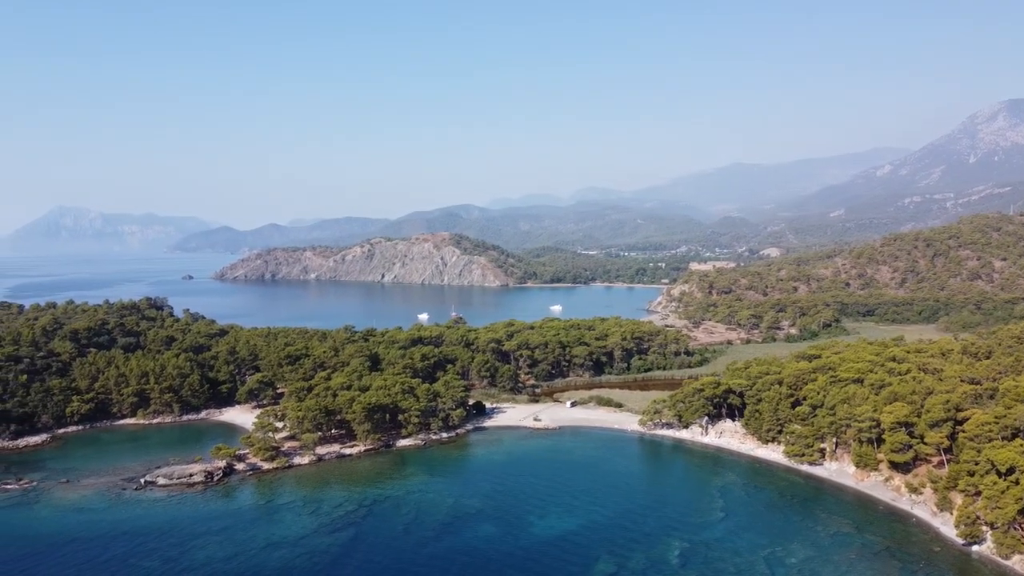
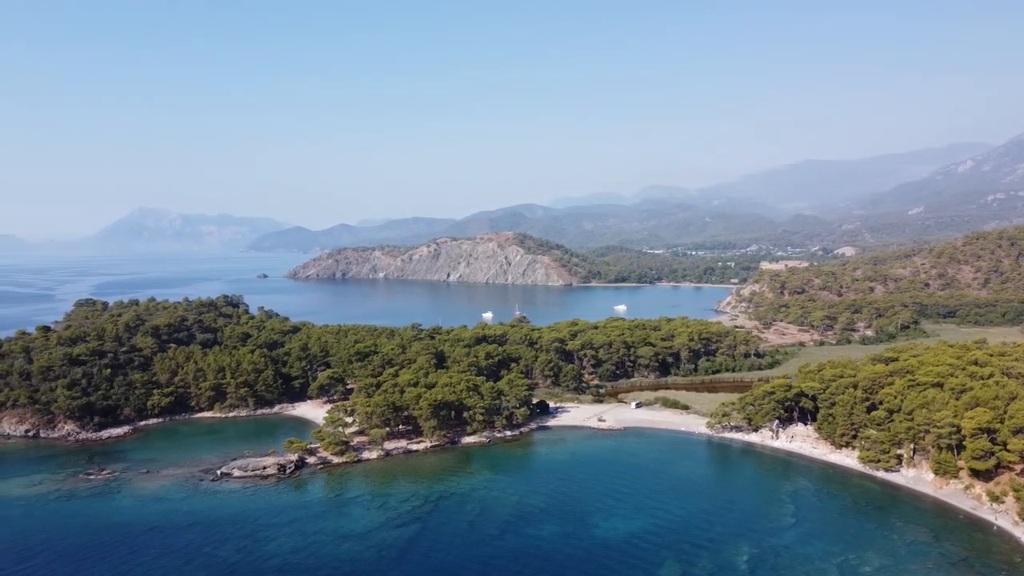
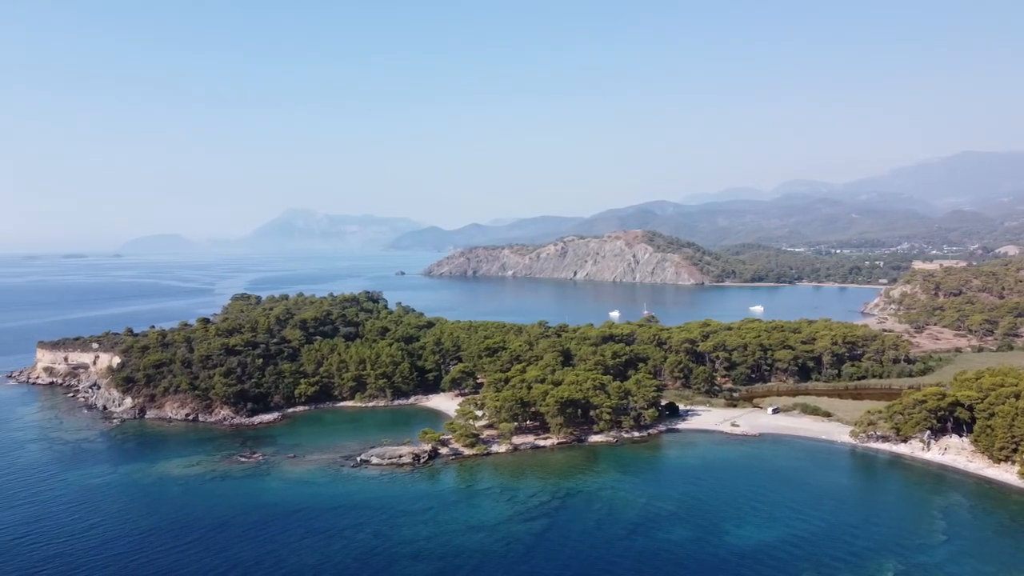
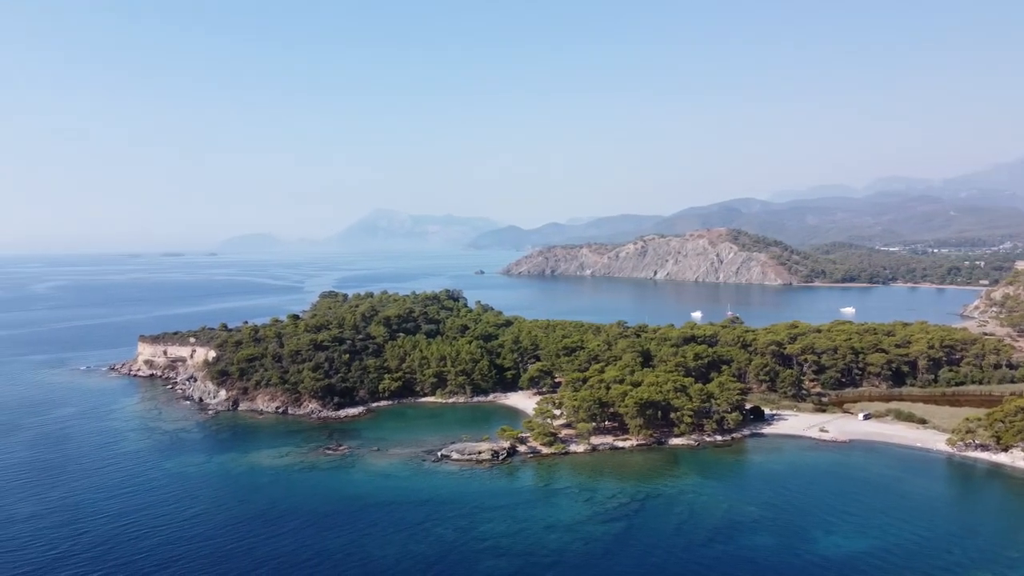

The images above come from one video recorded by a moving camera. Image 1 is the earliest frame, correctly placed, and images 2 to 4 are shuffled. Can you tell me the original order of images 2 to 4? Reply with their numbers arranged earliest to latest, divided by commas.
2, 3, 4
